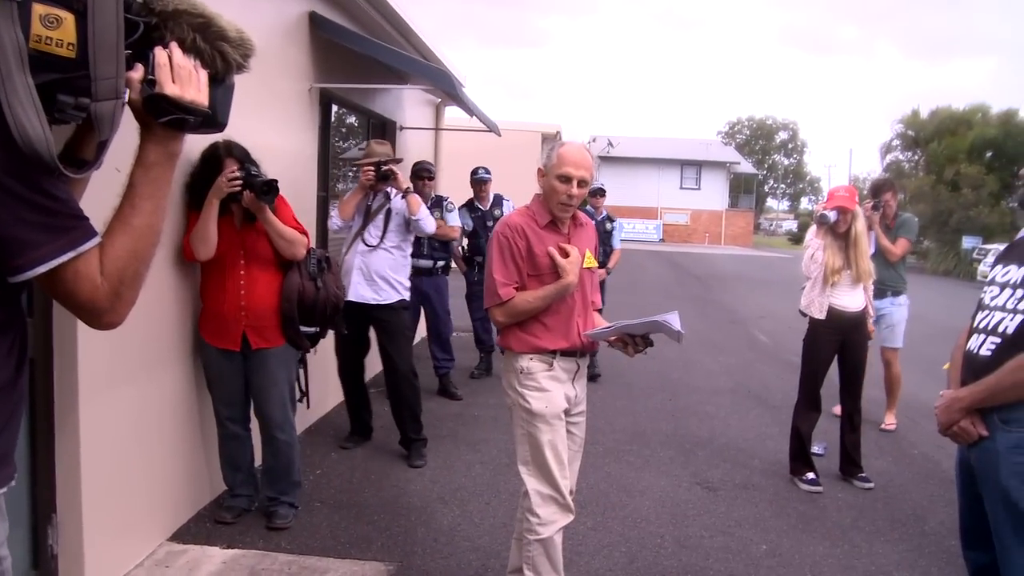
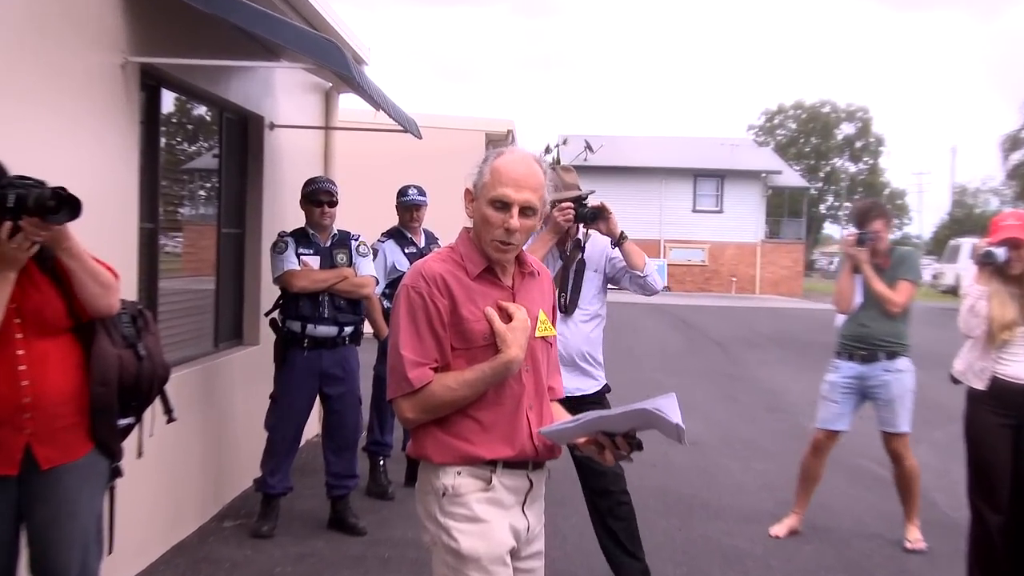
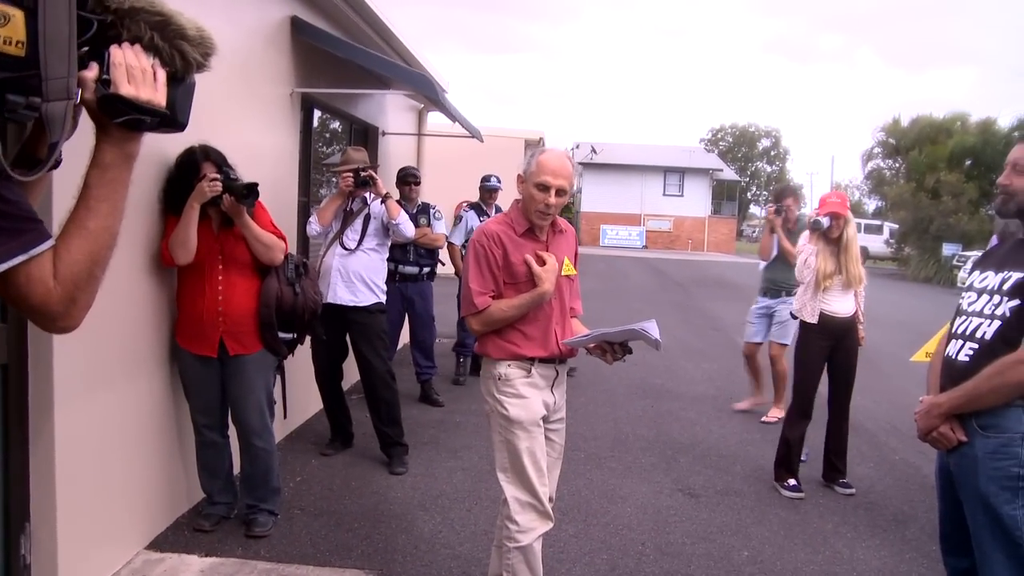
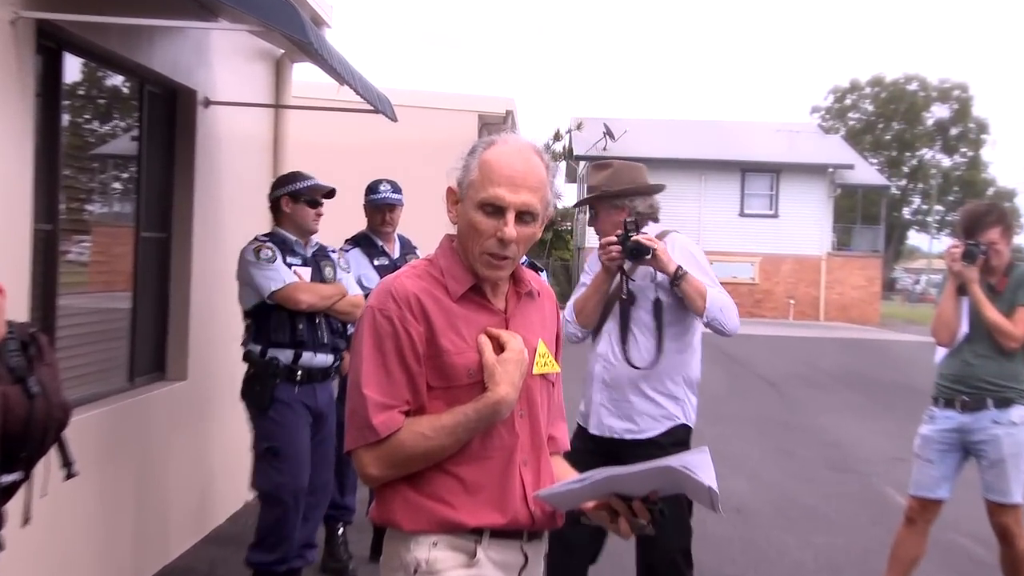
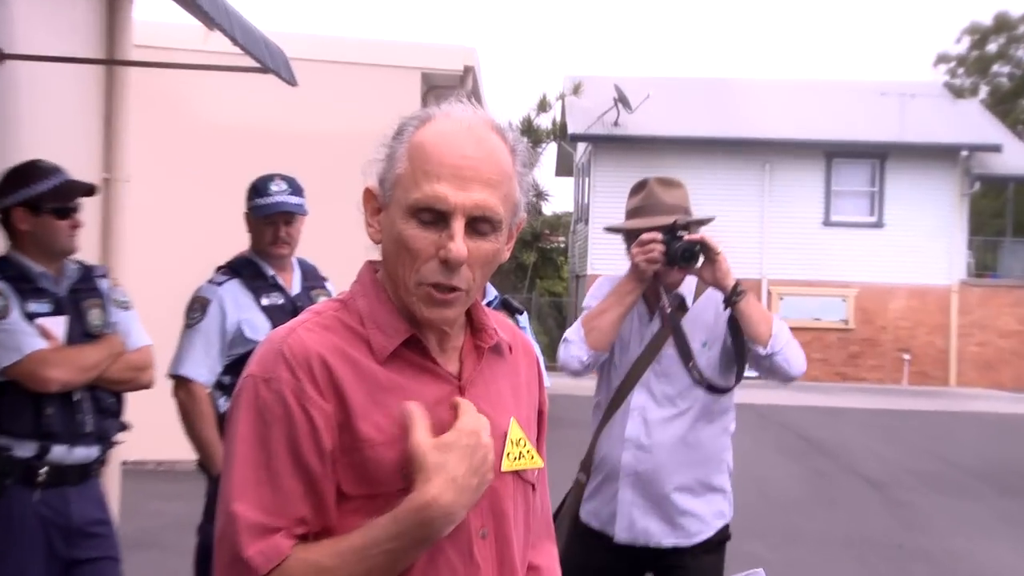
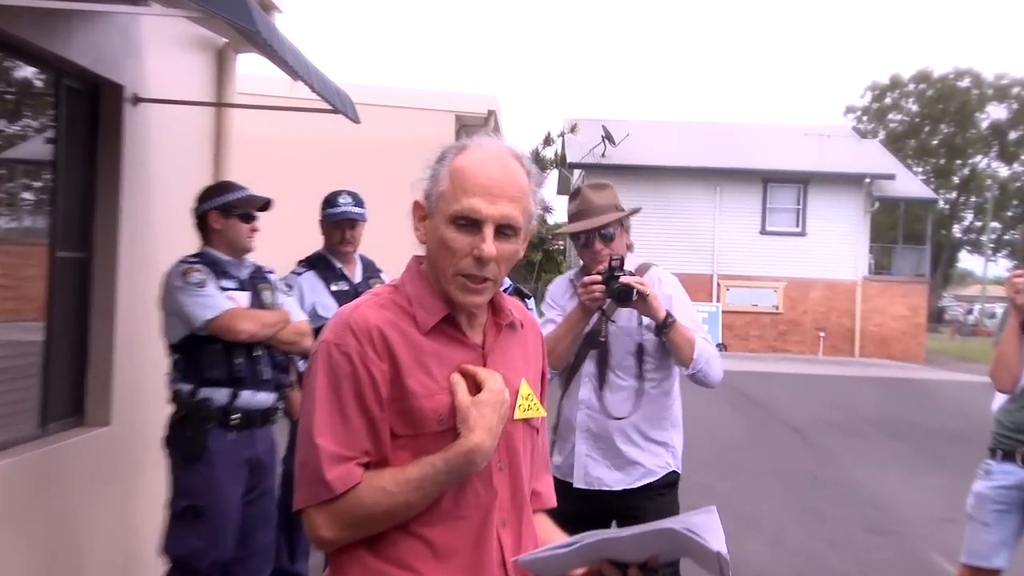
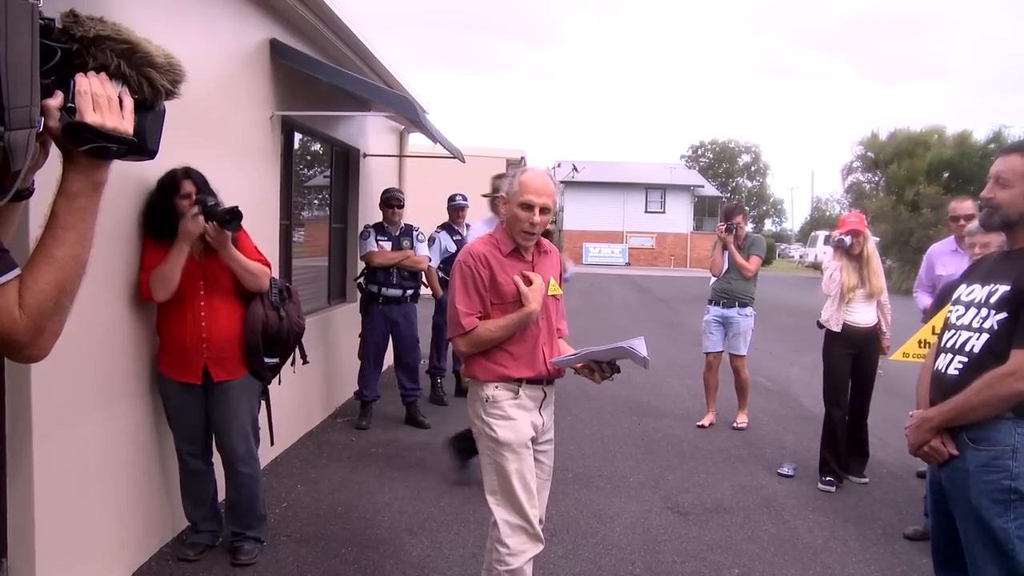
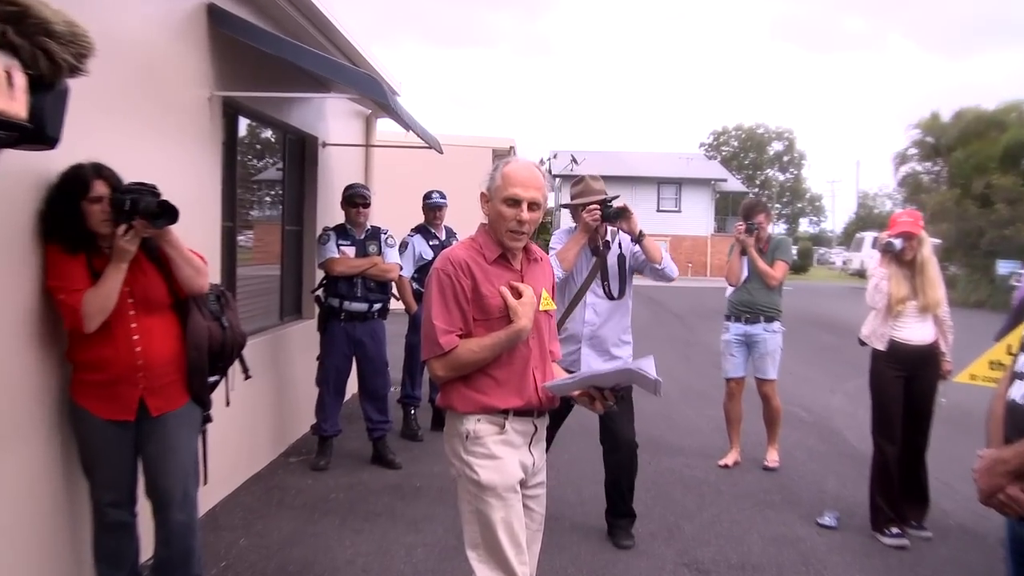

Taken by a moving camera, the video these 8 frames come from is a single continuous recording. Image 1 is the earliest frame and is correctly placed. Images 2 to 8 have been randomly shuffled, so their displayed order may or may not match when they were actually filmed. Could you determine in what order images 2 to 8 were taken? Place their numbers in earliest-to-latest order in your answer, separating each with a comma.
3, 7, 8, 2, 4, 6, 5
